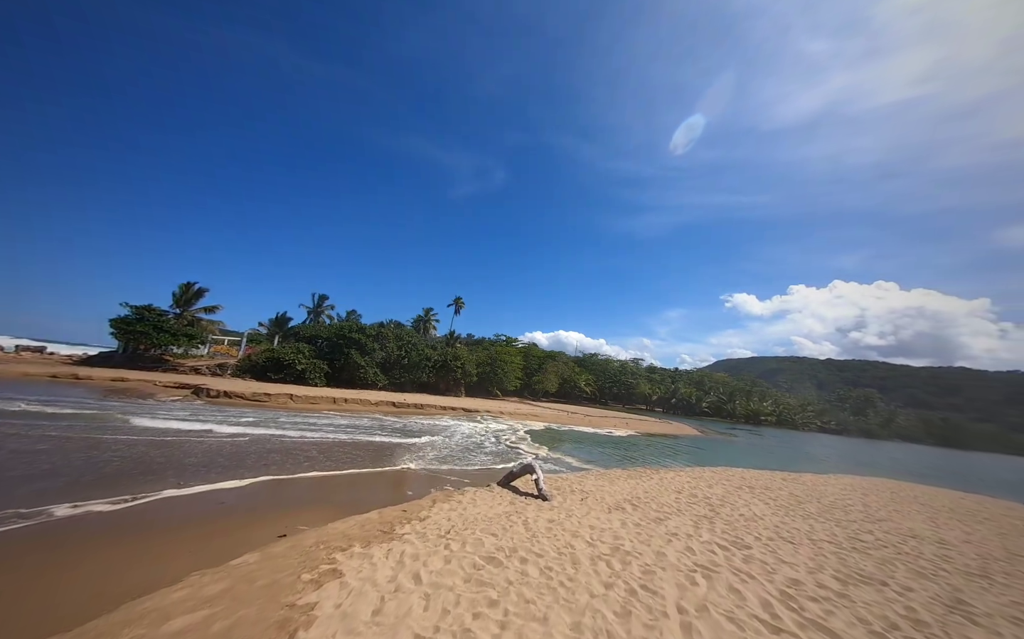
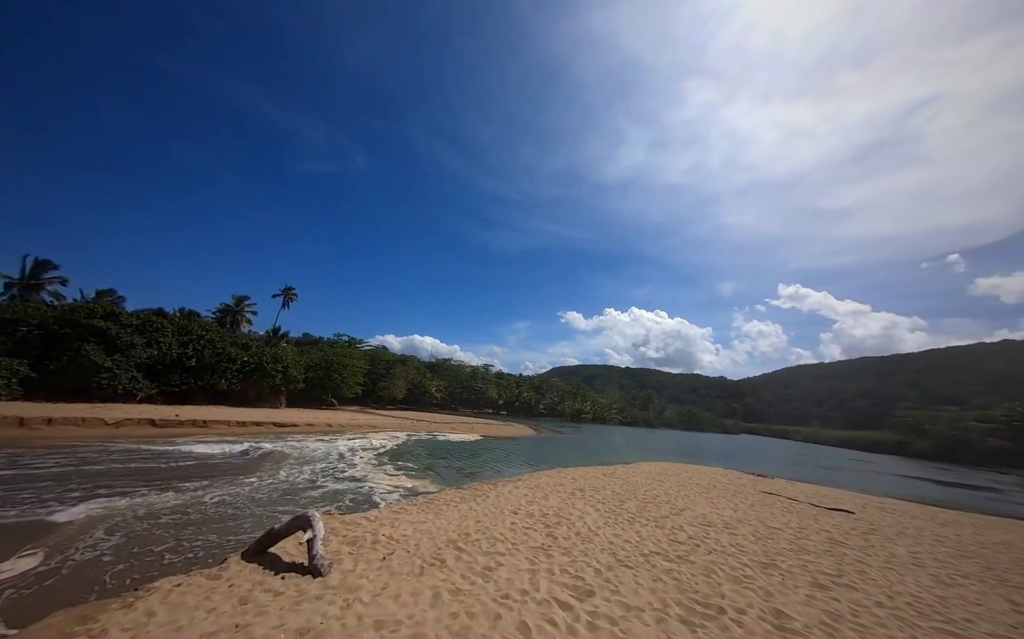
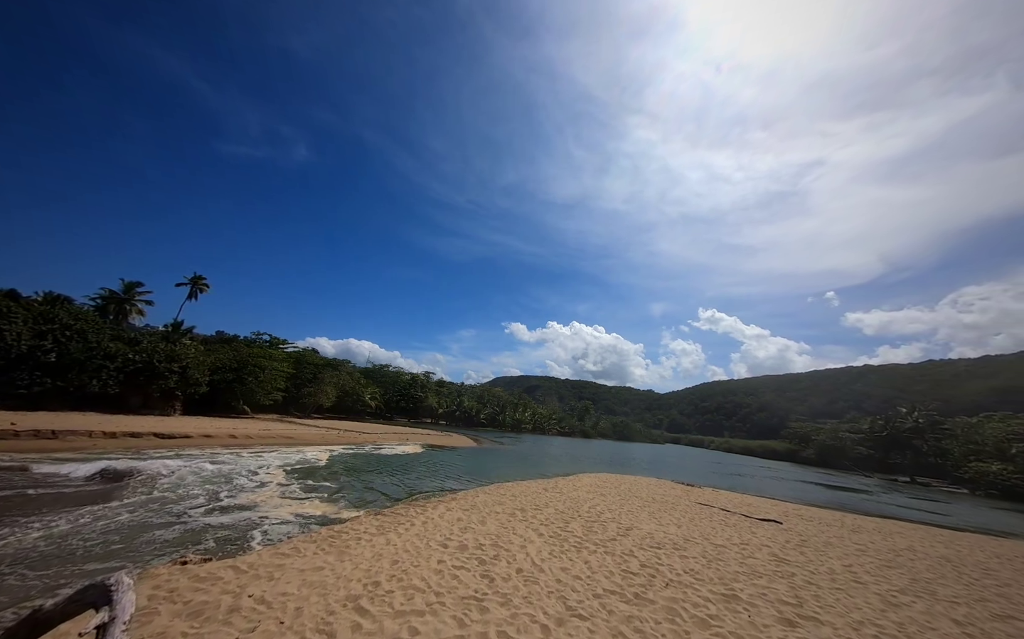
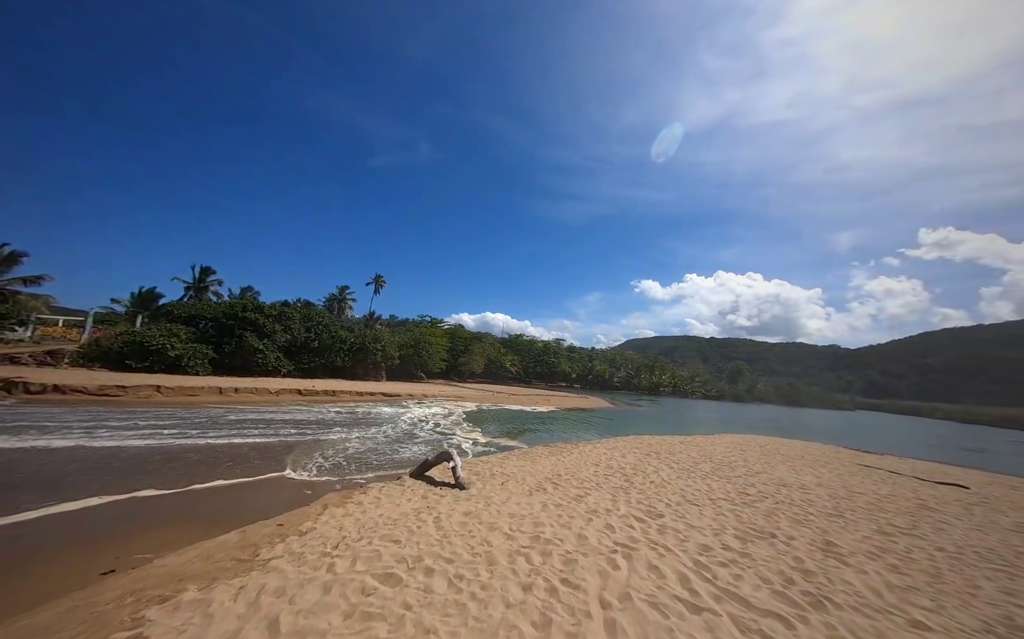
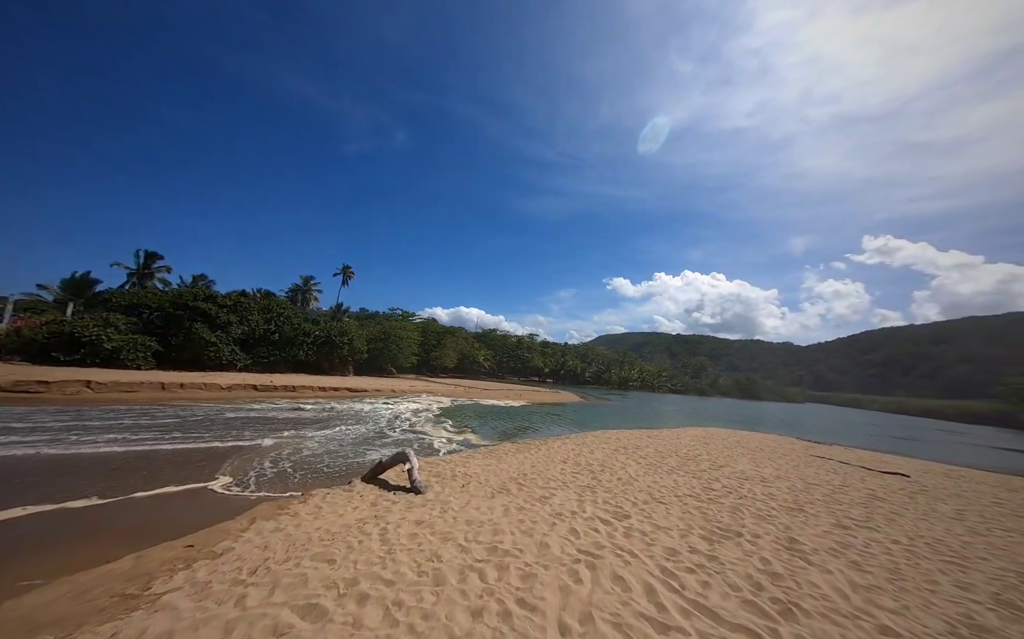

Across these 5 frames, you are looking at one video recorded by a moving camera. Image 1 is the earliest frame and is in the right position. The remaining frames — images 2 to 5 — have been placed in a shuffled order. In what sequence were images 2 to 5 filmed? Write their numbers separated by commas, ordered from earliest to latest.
4, 5, 2, 3
